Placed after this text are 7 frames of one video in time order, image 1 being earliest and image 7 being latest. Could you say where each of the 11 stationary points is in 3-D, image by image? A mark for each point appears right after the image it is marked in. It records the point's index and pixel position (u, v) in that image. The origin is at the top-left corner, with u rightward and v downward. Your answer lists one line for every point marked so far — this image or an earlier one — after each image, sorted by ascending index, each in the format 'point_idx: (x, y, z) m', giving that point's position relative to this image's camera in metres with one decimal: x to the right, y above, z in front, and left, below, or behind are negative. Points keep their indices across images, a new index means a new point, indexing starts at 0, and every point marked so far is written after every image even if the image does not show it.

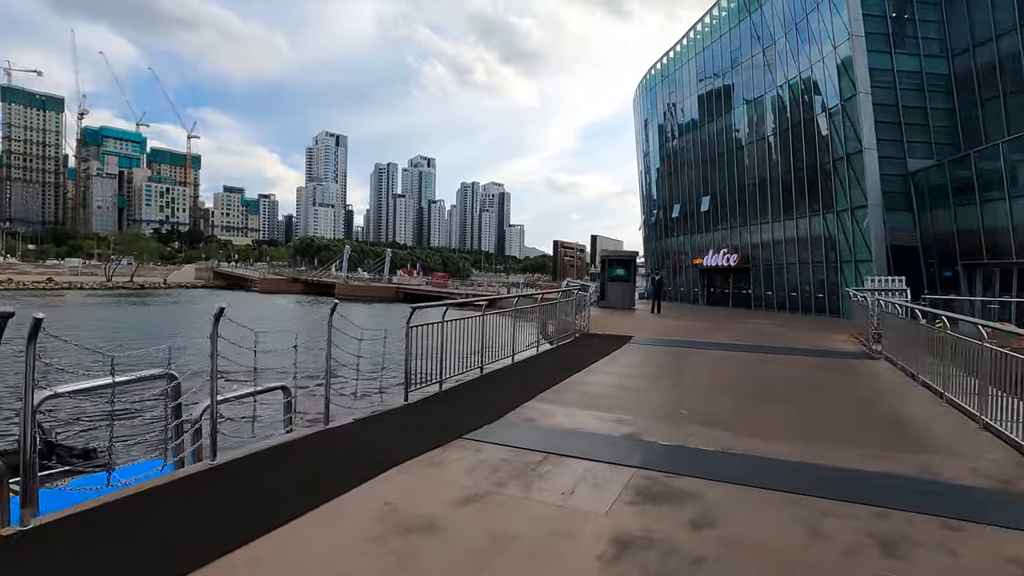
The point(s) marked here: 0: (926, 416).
0: (+5.4, -1.7, +7.1) m
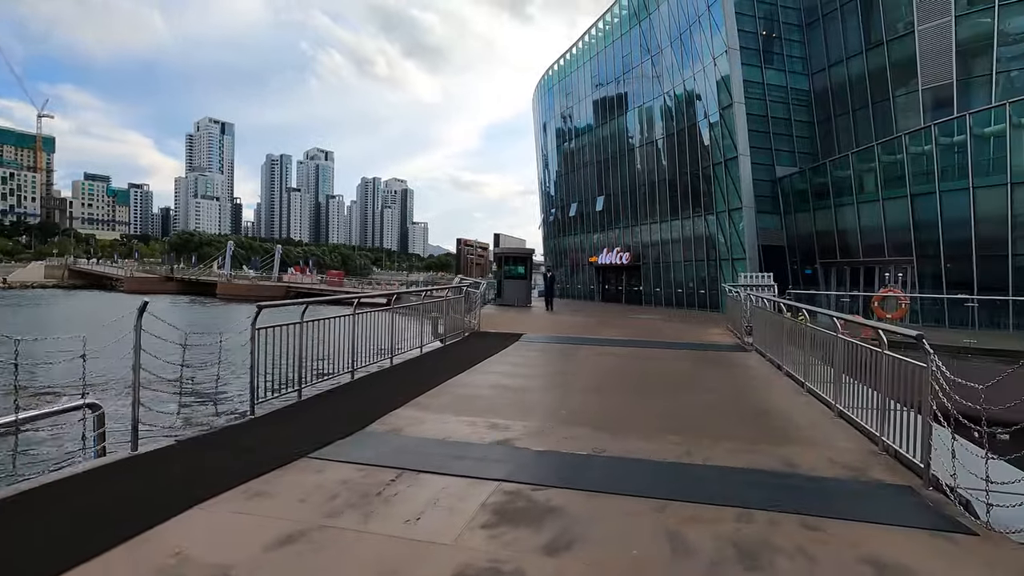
0: (+3.8, -1.6, +7.3) m
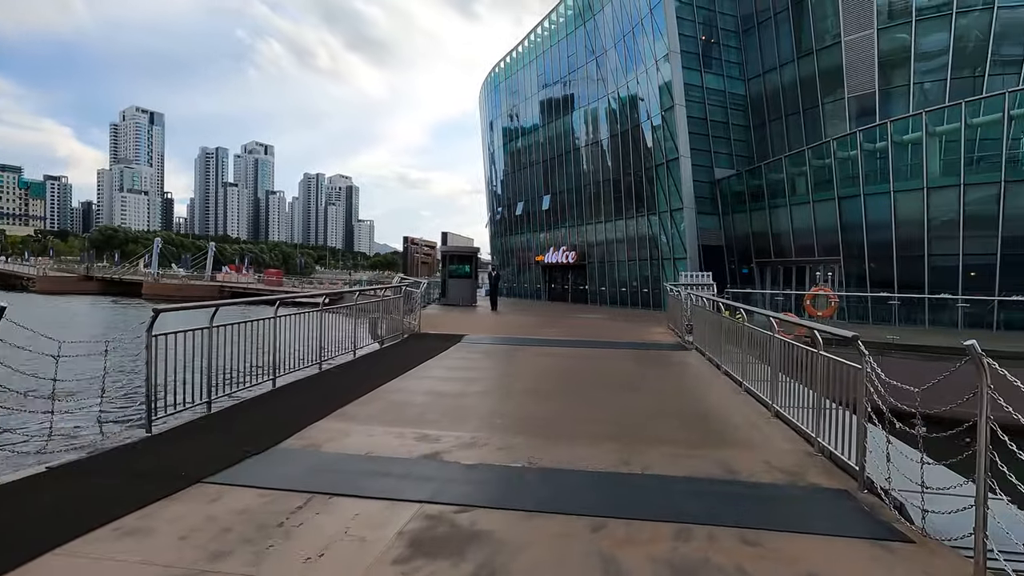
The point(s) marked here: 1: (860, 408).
0: (+2.9, -1.6, +7.3) m
1: (+2.9, -1.0, +4.5) m
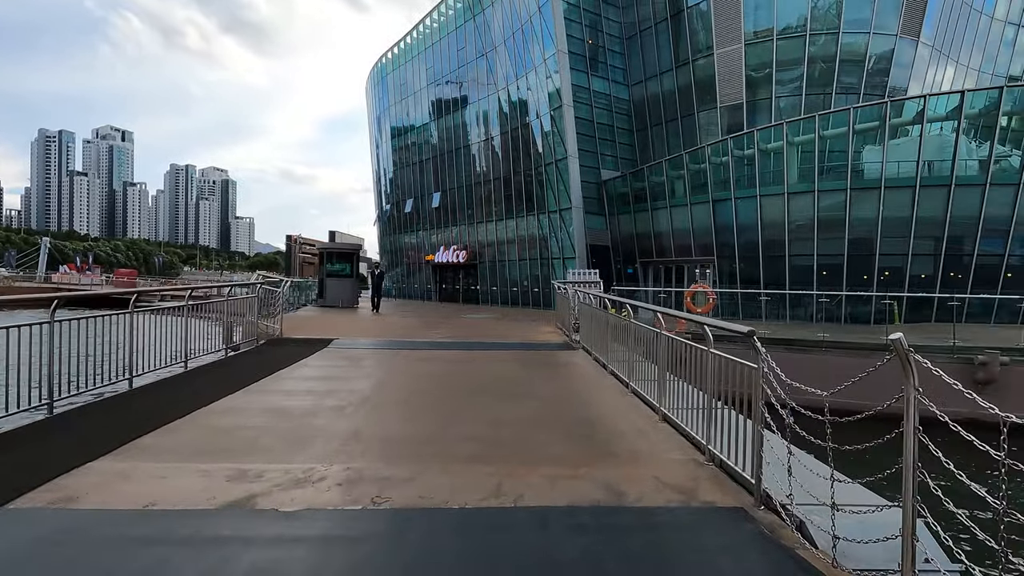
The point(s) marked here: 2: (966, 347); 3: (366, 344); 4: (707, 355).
0: (+1.3, -1.5, +6.7) m
1: (+1.8, -0.9, +4.0) m
2: (+10.2, -1.3, +12.0) m
3: (-3.3, -1.3, +12.0) m
4: (+1.9, -0.6, +5.2) m
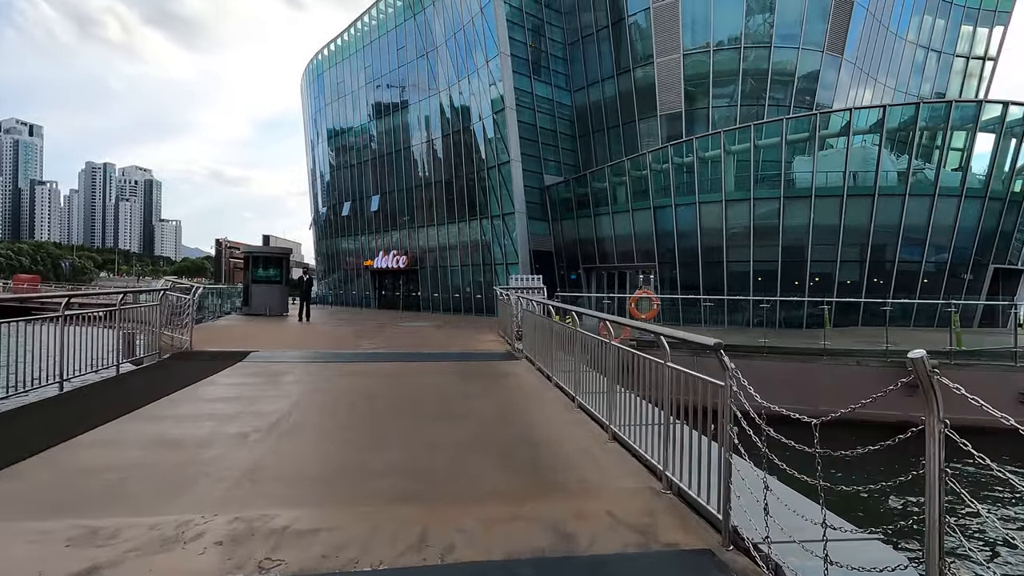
0: (+0.5, -1.6, +6.1) m
1: (+1.4, -1.0, +3.5) m
2: (+8.9, -1.4, +12.3) m
3: (-4.5, -1.4, +10.9) m
4: (+1.3, -0.7, +4.7) m
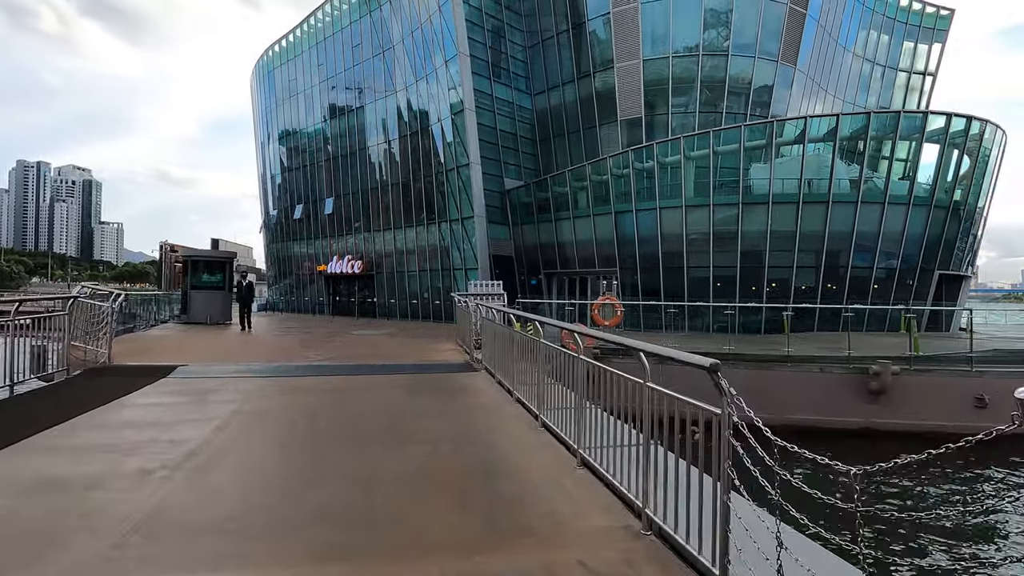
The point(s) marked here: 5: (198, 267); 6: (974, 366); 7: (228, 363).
0: (+0.1, -1.7, +5.5) m
1: (+1.1, -1.0, +2.9) m
2: (+8.0, -1.6, +12.3) m
3: (-5.3, -1.5, +9.9) m
4: (+1.0, -0.7, +4.1) m
5: (-11.7, +0.8, +20.0) m
6: (+10.2, -1.7, +11.8) m
7: (-5.5, -1.5, +10.4) m
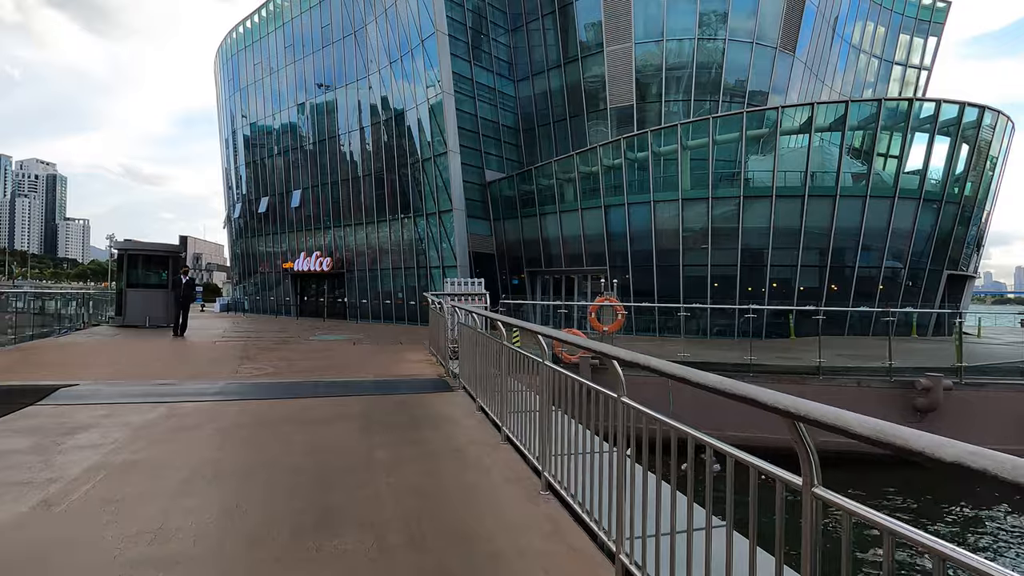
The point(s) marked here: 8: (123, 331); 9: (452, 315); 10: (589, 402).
0: (+0.1, -1.7, +3.5) m
1: (+1.2, -1.0, +1.0) m
2: (+7.7, -1.6, +10.6) m
3: (-5.5, -1.5, +7.7) m
4: (+1.0, -0.7, +2.2) m
5: (-12.3, +0.9, +17.6) m
6: (+9.8, -1.7, +10.2) m
7: (-5.7, -1.4, +8.2) m
8: (-11.8, -1.3, +16.3) m
9: (-1.0, -0.5, +9.5) m
10: (+0.5, -0.8, +4.1) m
